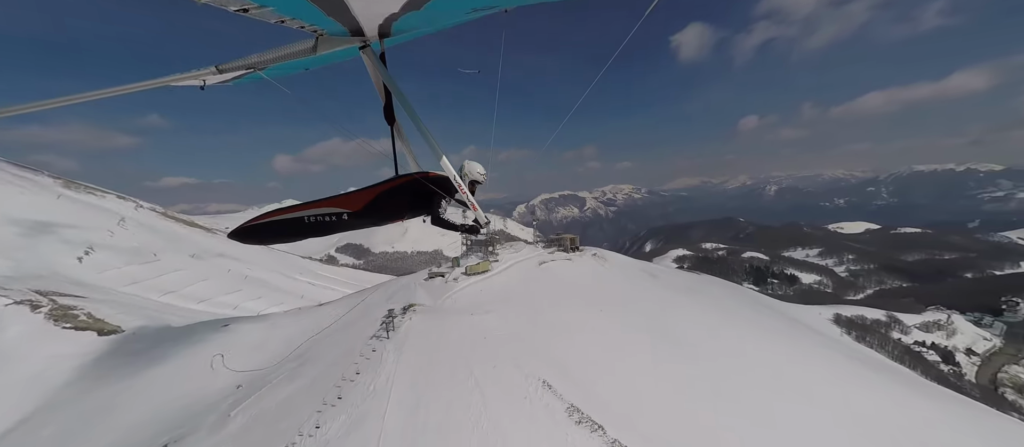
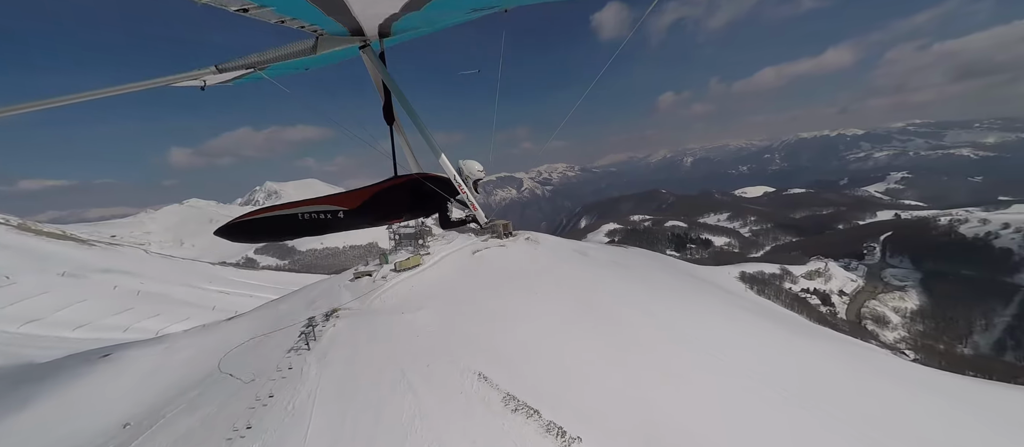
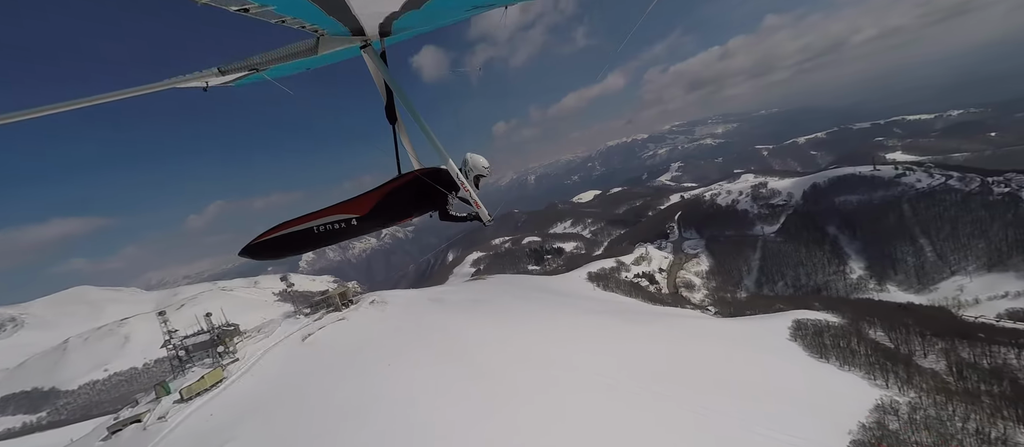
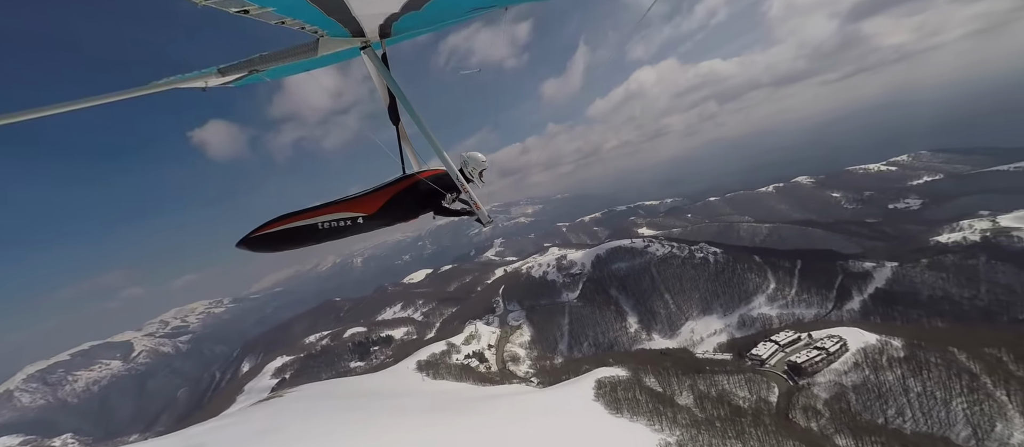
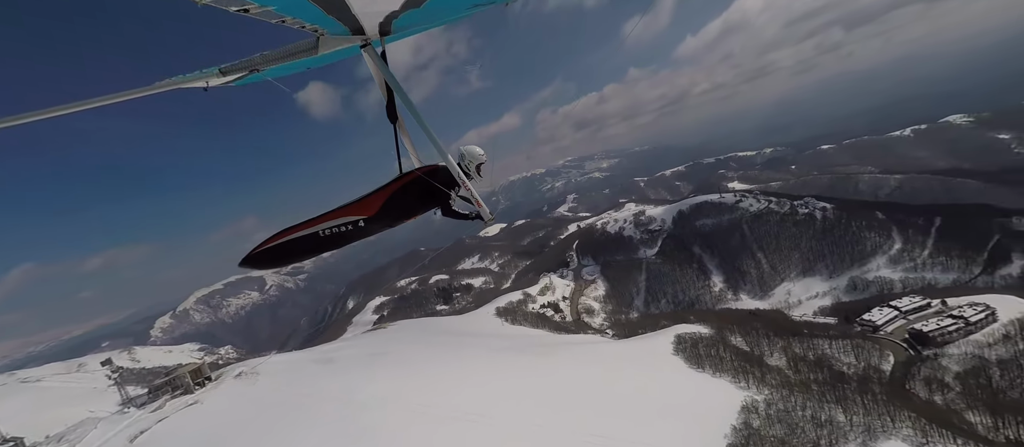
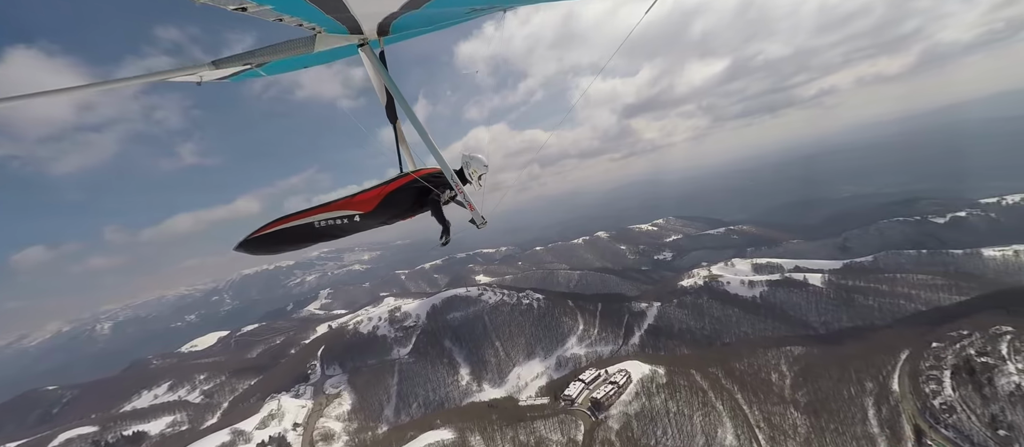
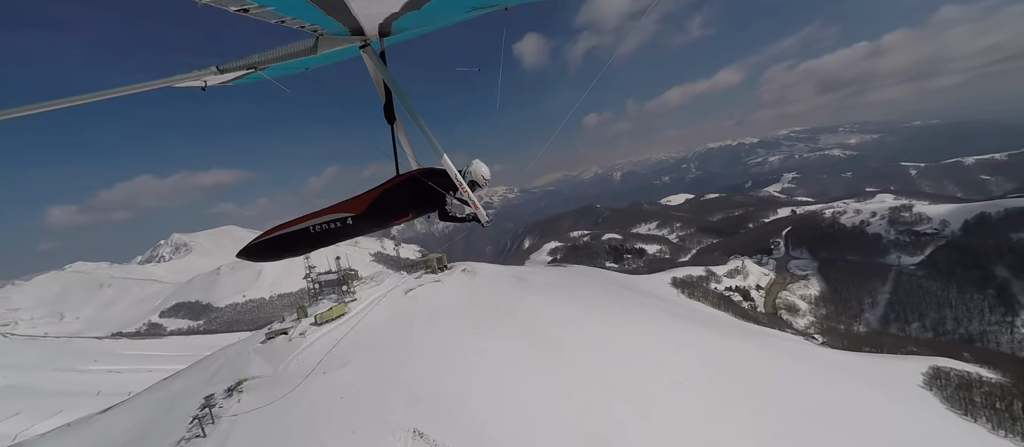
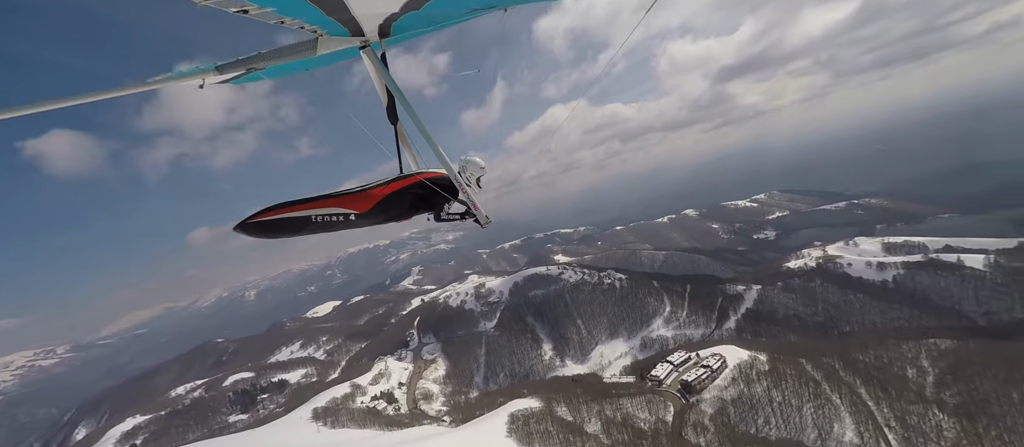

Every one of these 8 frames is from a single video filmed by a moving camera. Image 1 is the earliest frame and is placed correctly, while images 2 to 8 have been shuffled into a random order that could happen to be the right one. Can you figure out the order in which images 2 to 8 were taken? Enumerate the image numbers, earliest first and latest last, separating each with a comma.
2, 7, 3, 5, 4, 8, 6
